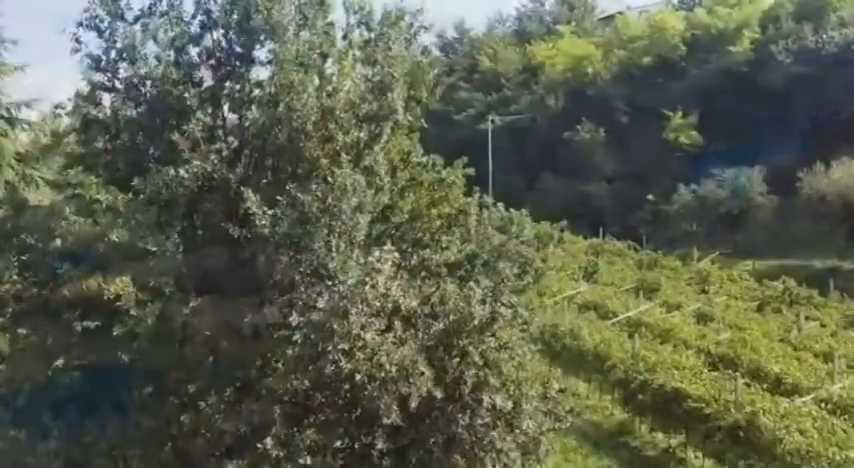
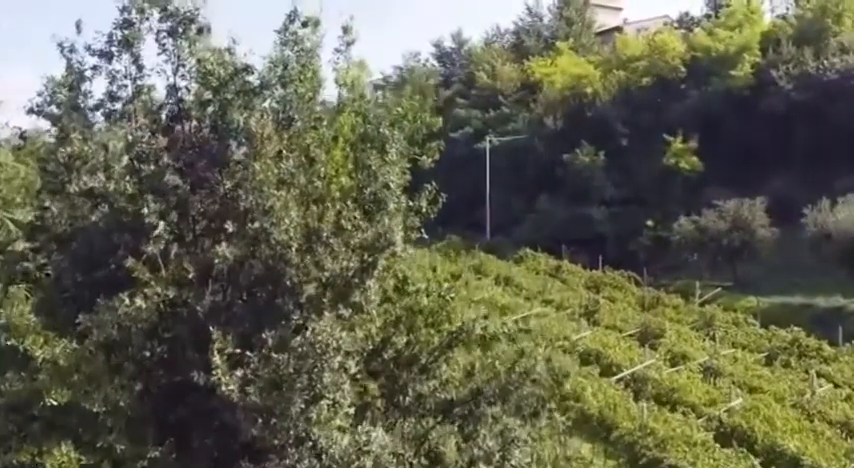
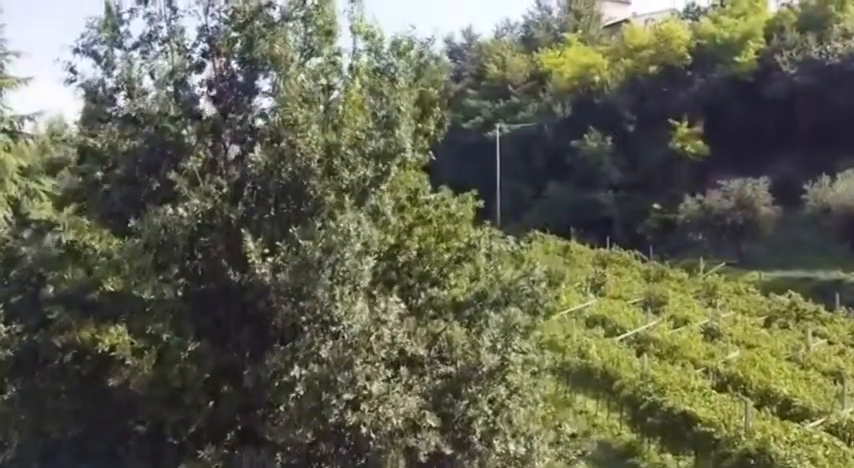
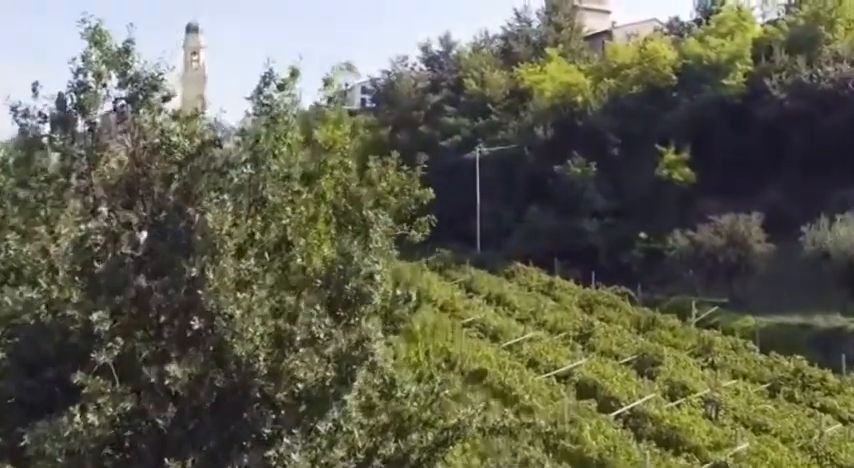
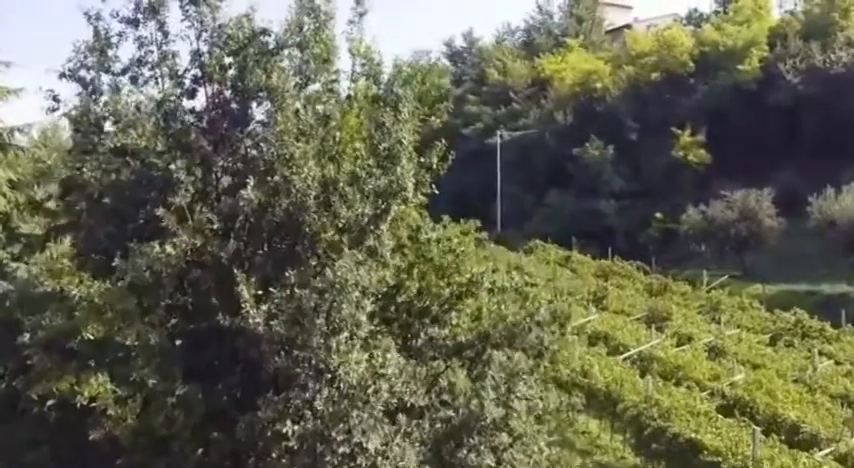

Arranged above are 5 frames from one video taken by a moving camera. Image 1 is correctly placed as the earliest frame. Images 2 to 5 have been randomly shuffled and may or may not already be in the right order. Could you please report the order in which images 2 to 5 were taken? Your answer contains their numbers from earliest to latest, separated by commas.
3, 5, 2, 4
